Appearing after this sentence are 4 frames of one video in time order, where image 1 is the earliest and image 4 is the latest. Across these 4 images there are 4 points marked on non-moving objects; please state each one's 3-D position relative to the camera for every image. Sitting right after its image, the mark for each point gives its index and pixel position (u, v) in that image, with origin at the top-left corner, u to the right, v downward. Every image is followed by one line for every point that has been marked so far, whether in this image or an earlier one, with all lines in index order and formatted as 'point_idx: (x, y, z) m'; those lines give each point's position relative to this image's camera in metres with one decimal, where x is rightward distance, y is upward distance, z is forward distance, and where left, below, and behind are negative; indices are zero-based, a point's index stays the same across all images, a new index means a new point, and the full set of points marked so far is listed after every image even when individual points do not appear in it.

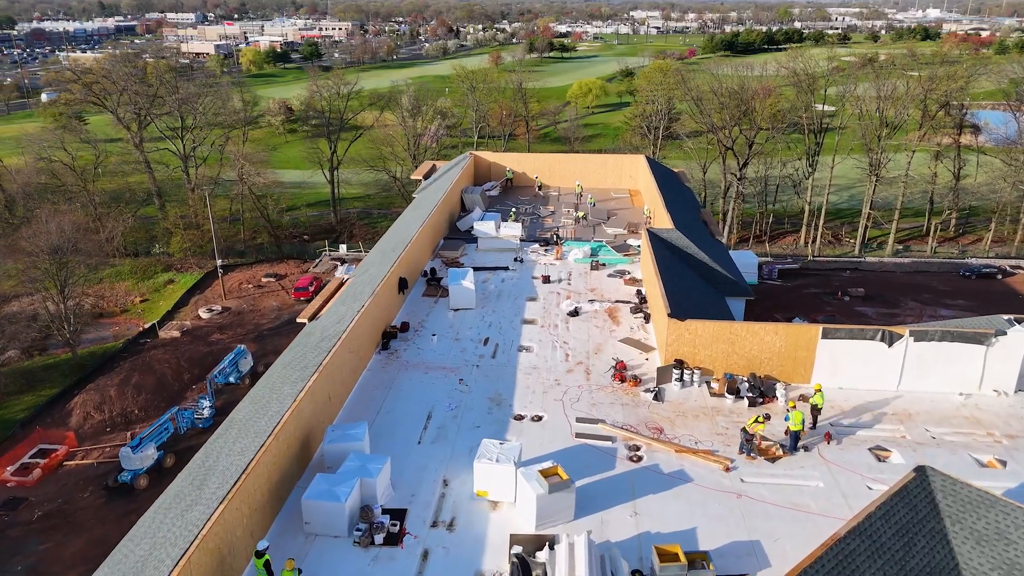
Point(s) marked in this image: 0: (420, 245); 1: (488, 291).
0: (-2.3, +1.0, +18.2) m
1: (-0.6, -0.1, +17.5) m
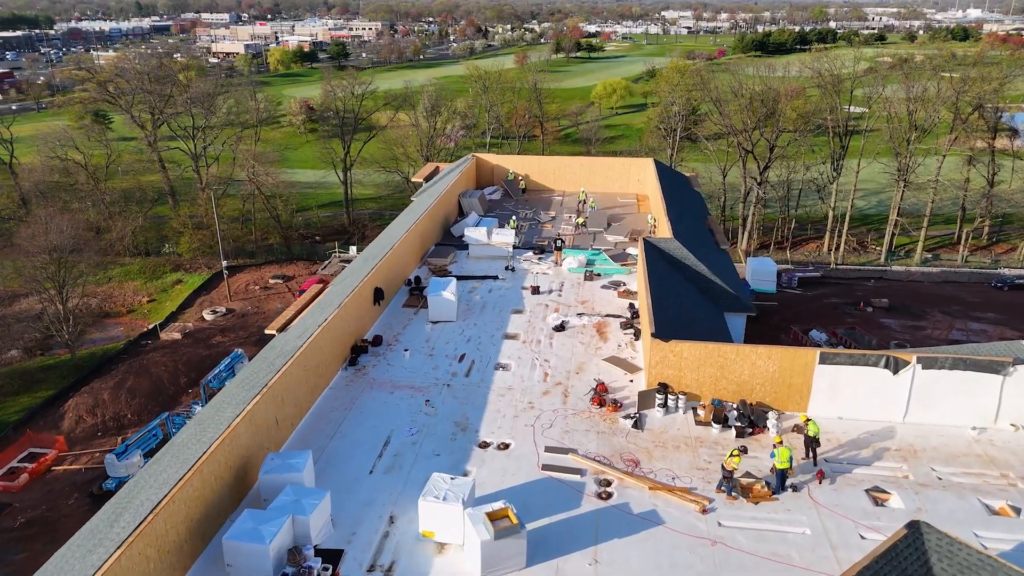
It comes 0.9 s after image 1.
0: (-2.5, +0.8, +17.4) m
1: (-0.9, -0.3, +16.6) m
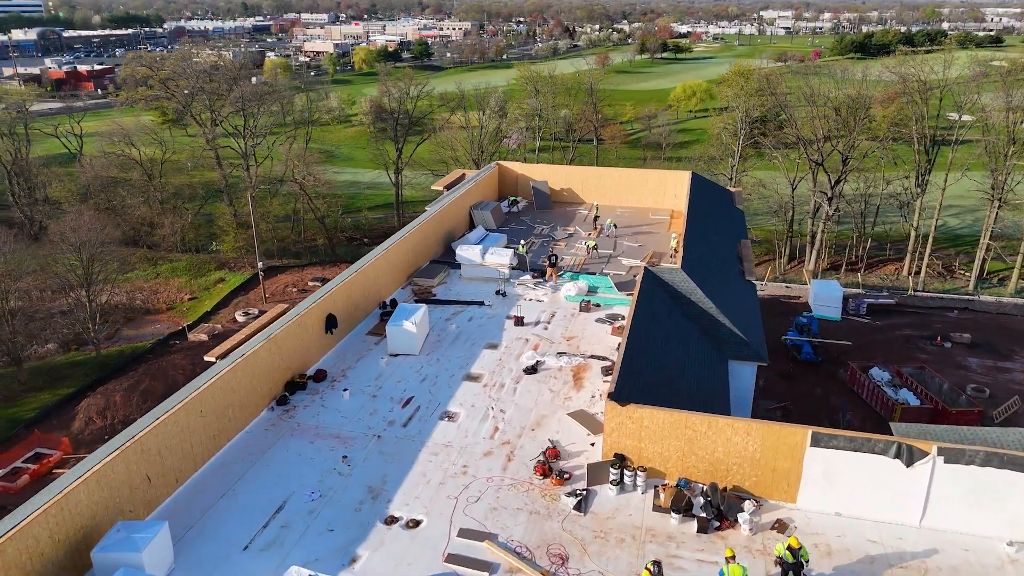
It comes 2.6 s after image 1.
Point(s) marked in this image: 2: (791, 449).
0: (-2.8, +0.3, +15.8) m
1: (-1.3, -0.9, +14.8) m
2: (+3.5, -2.0, +9.4) m
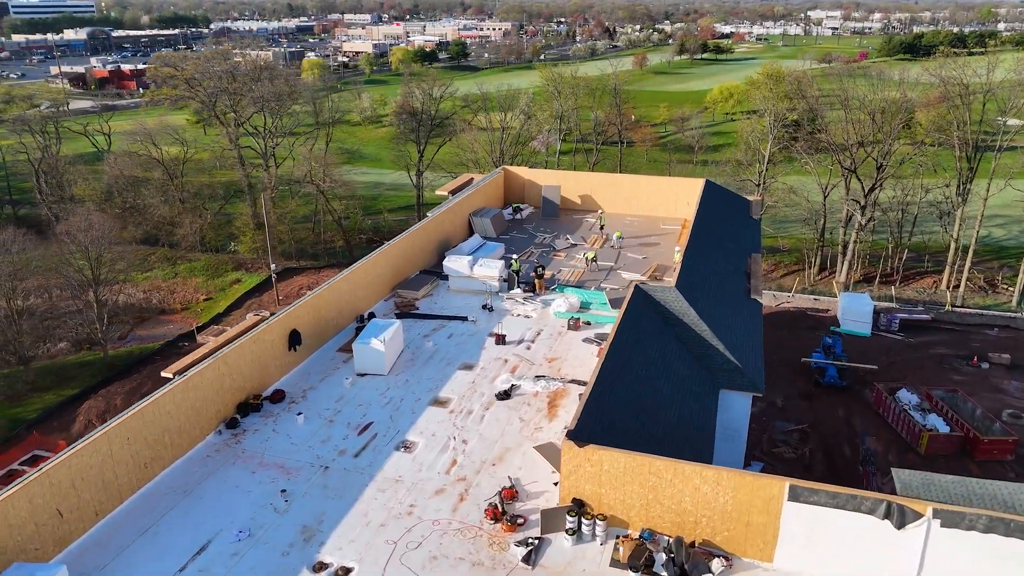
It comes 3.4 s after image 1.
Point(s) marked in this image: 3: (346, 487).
0: (-3.1, +0.1, +15.0) m
1: (-1.7, -1.2, +14.0) m
2: (+2.8, -2.4, +8.3) m
3: (-2.2, -2.7, +10.0) m
